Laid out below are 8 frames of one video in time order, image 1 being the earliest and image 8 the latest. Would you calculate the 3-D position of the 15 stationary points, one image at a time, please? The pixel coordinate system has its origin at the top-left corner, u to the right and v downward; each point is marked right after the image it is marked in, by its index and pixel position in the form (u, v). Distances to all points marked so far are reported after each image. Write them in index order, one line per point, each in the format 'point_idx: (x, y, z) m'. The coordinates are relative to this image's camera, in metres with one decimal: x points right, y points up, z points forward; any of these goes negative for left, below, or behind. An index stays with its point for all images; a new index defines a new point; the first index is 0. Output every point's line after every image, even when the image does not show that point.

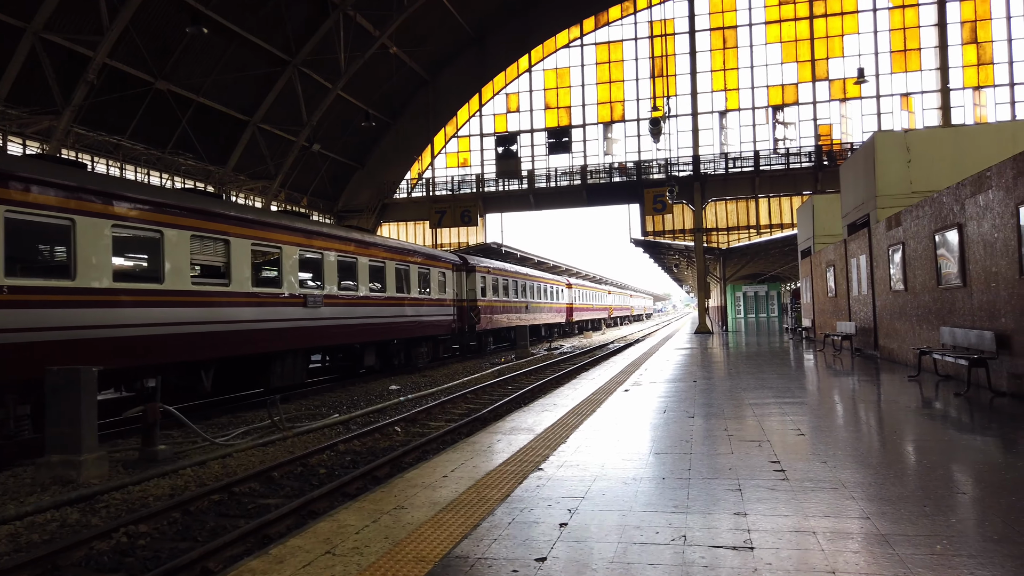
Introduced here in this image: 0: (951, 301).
0: (+5.7, -0.2, +9.8) m
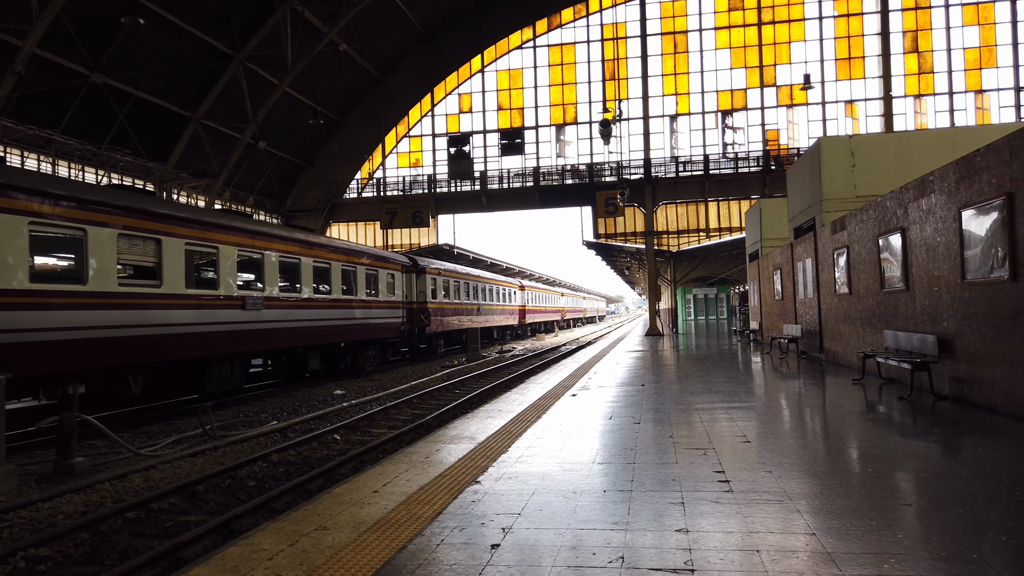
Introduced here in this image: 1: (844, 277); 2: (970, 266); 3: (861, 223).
0: (+5.0, -0.2, +9.8) m
1: (+5.4, +0.2, +12.3) m
2: (+4.5, +0.2, +7.4) m
3: (+5.3, +1.0, +11.3) m
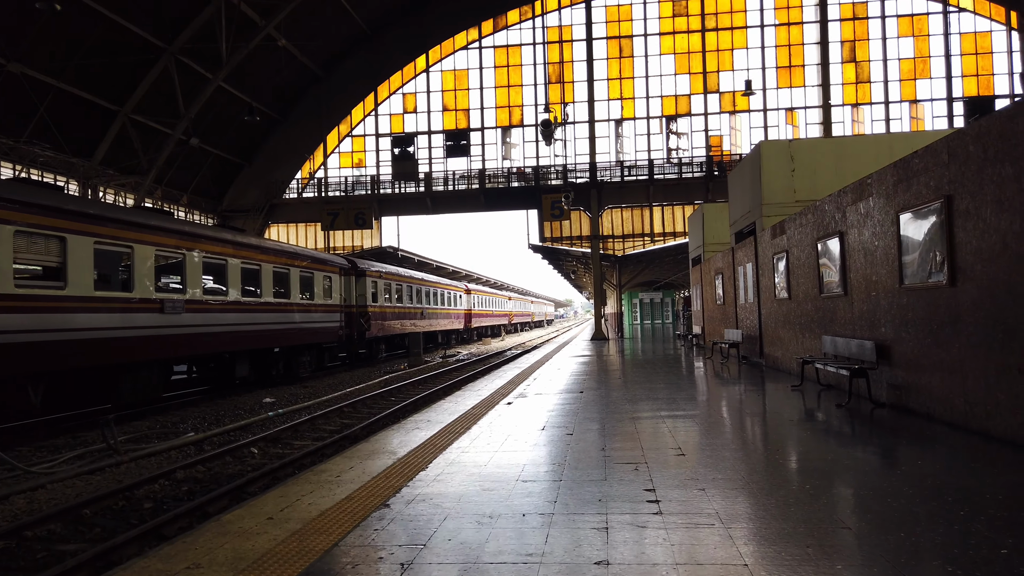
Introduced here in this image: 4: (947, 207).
0: (+4.1, -0.3, +9.7) m
1: (+4.4, +0.1, +12.2) m
2: (+3.8, +0.2, +7.2) m
3: (+4.3, +0.9, +11.2) m
4: (+3.7, +0.7, +6.4) m
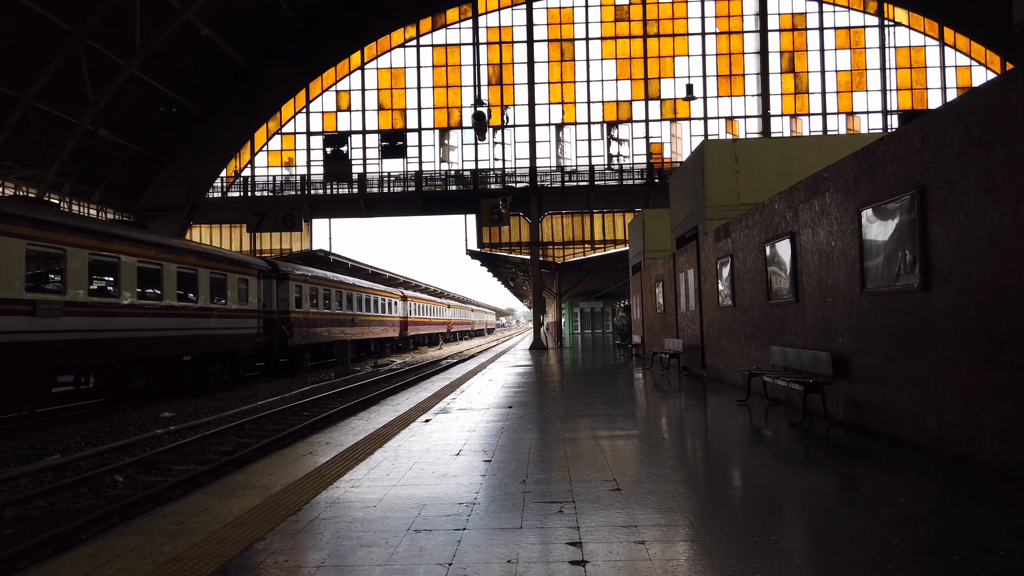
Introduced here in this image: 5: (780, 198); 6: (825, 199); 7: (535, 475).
0: (+3.2, -0.3, +8.9) m
1: (+3.3, 0.0, +11.4) m
2: (+3.1, +0.1, +6.4) m
3: (+3.3, +0.8, +10.4) m
4: (+3.0, +0.7, +5.6) m
5: (+3.2, +1.1, +8.9) m
6: (+3.1, +0.9, +7.5) m
7: (+0.2, -1.4, +5.7) m
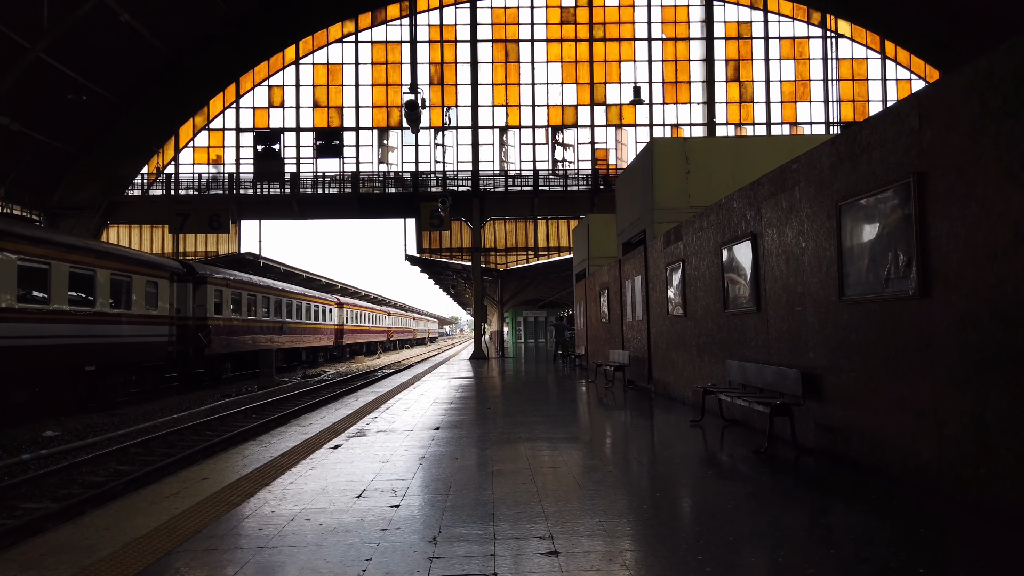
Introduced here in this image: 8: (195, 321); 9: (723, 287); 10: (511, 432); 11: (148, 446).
0: (+2.4, -0.4, +8.0) m
1: (+2.3, -0.1, +10.5) m
2: (+2.5, +0.1, +5.5) m
3: (+2.4, +0.7, +9.5) m
4: (+2.5, +0.6, +4.6) m
5: (+2.4, +1.0, +8.0) m
6: (+2.5, +0.8, +6.6) m
7: (-0.4, -1.4, +4.6) m
8: (-8.3, -0.9, +19.7) m
9: (+2.4, 0.0, +8.5) m
10: (0.0, -1.7, +8.9) m
11: (-4.9, -2.1, +10.0) m
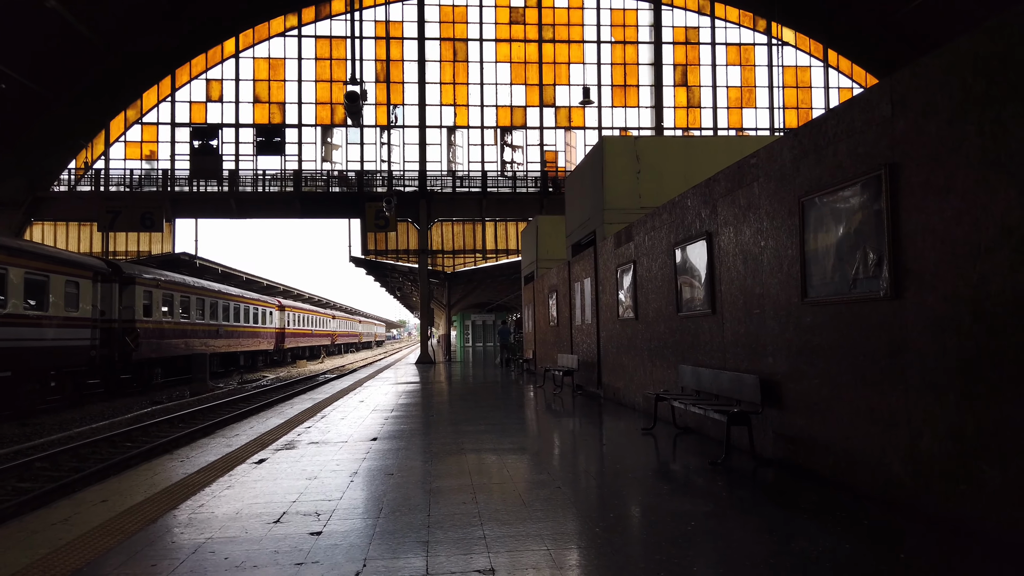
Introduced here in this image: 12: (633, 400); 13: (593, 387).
0: (+1.8, -0.4, +7.6) m
1: (+1.6, -0.2, +10.2) m
2: (+2.1, +0.1, +5.2) m
3: (+1.7, +0.7, +9.2) m
4: (+2.2, +0.6, +4.3) m
5: (+1.8, +1.0, +7.6) m
6: (+2.0, +0.8, +6.2) m
7: (-0.7, -1.4, +4.0) m
8: (-9.7, -0.9, +18.6) m
9: (+1.8, 0.0, +8.2) m
10: (-0.7, -1.7, +8.4) m
11: (-5.6, -2.1, +9.1) m
12: (+1.7, -1.5, +10.2) m
13: (+1.4, -1.7, +12.7) m
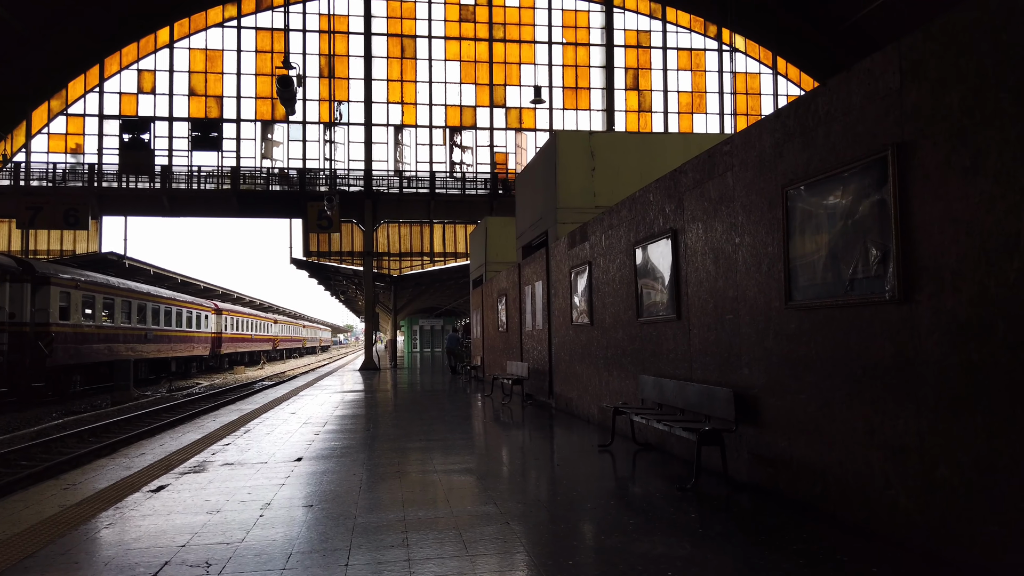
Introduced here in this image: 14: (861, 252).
0: (+1.3, -0.5, +7.0) m
1: (+0.9, -0.2, +9.5) m
2: (+1.7, +0.1, +4.5) m
3: (+1.1, +0.7, +8.5) m
4: (+1.9, +0.6, +3.7) m
5: (+1.3, +0.9, +7.0) m
6: (+1.6, +0.8, +5.6) m
7: (-1.0, -1.4, +3.2) m
8: (-10.9, -0.9, +17.1) m
9: (+1.2, 0.0, +7.5) m
10: (-1.2, -1.7, +7.5) m
11: (-6.2, -2.1, +8.0) m
12: (+1.0, -1.6, +9.5) m
13: (+0.5, -1.7, +12.0) m
14: (+1.8, +0.2, +4.0) m
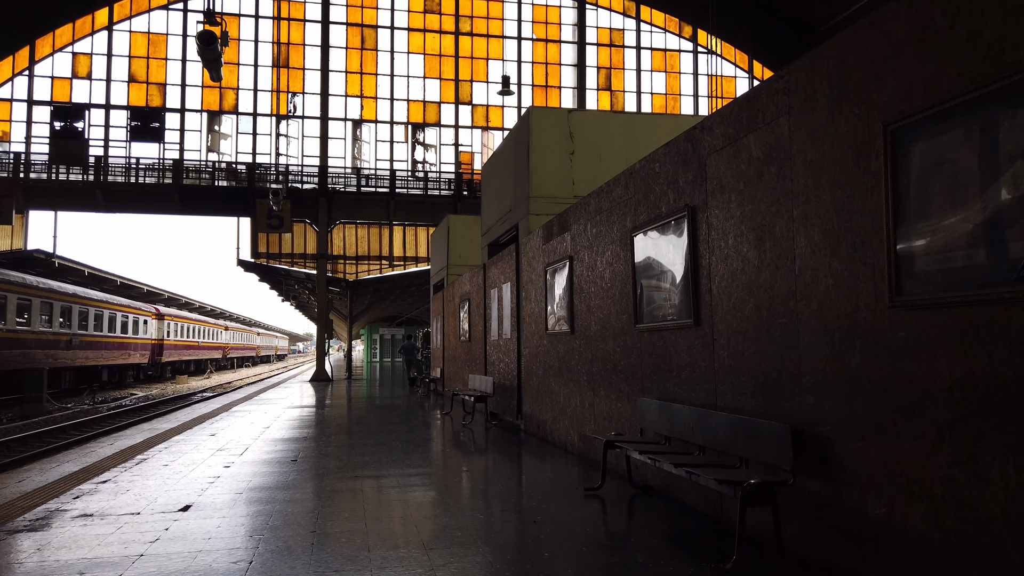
0: (+1.1, -0.5, +5.4) m
1: (+0.5, -0.2, +7.8) m
2: (+1.6, +0.1, +2.9) m
3: (+0.8, +0.7, +6.9) m
4: (+1.8, +0.7, +2.1) m
5: (+1.1, +1.0, +5.4) m
6: (+1.4, +0.8, +4.0) m
7: (-1.1, -1.3, +1.5) m
8: (-11.6, -0.8, +14.9) m
9: (+1.0, 0.0, +5.9) m
10: (-1.5, -1.7, +5.8) m
11: (-6.5, -2.0, +6.0) m
12: (+0.6, -1.6, +7.9) m
13: (0.0, -1.8, +10.3) m
14: (+1.7, +0.2, +2.4) m
